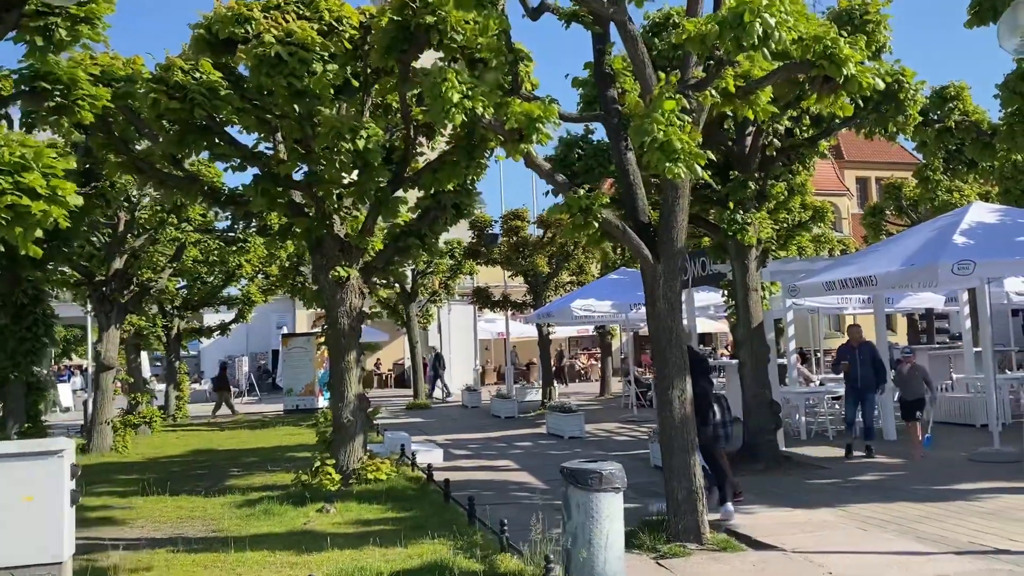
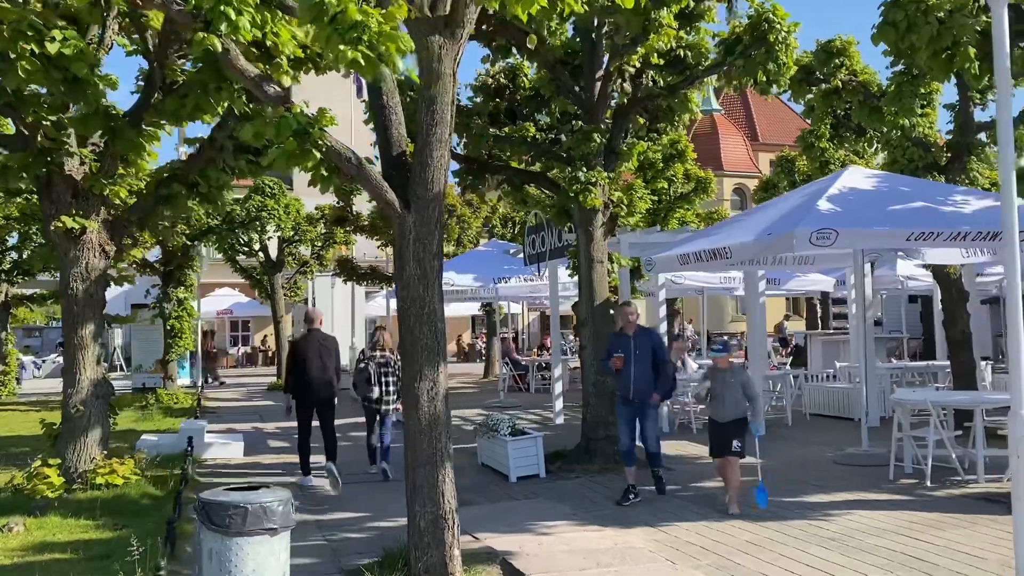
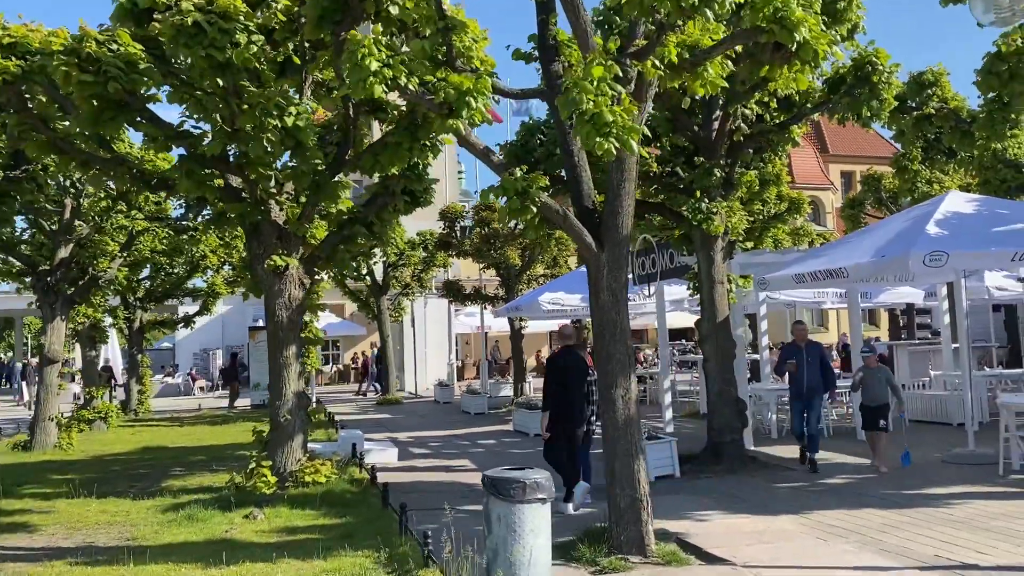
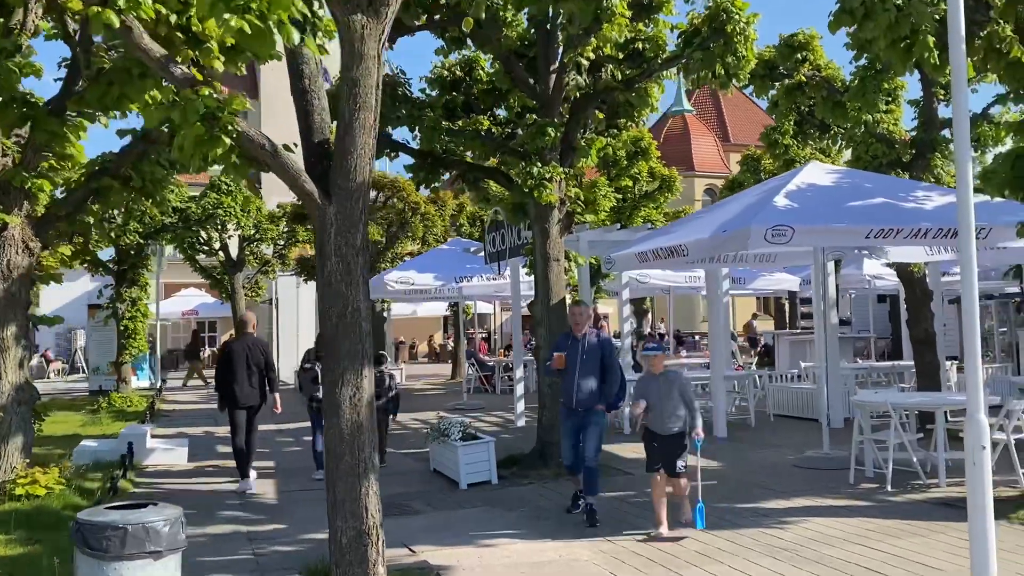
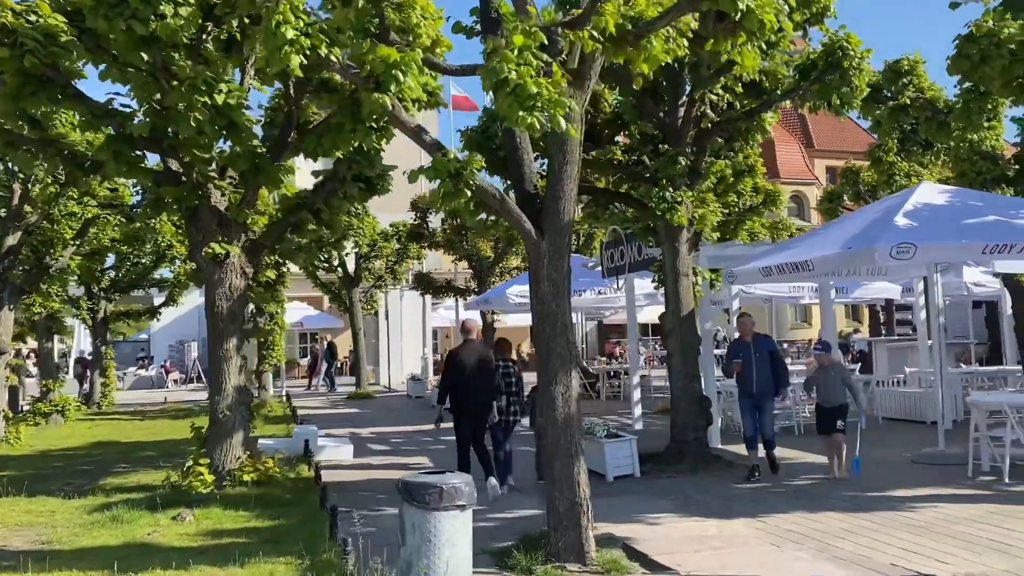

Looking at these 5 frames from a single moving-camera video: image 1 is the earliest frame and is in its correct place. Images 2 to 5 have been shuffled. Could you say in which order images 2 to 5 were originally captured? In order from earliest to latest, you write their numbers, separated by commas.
3, 5, 2, 4
